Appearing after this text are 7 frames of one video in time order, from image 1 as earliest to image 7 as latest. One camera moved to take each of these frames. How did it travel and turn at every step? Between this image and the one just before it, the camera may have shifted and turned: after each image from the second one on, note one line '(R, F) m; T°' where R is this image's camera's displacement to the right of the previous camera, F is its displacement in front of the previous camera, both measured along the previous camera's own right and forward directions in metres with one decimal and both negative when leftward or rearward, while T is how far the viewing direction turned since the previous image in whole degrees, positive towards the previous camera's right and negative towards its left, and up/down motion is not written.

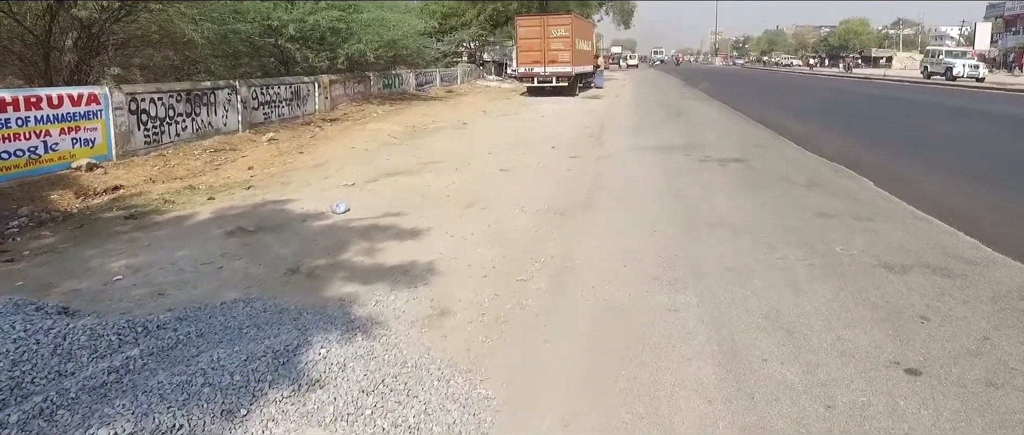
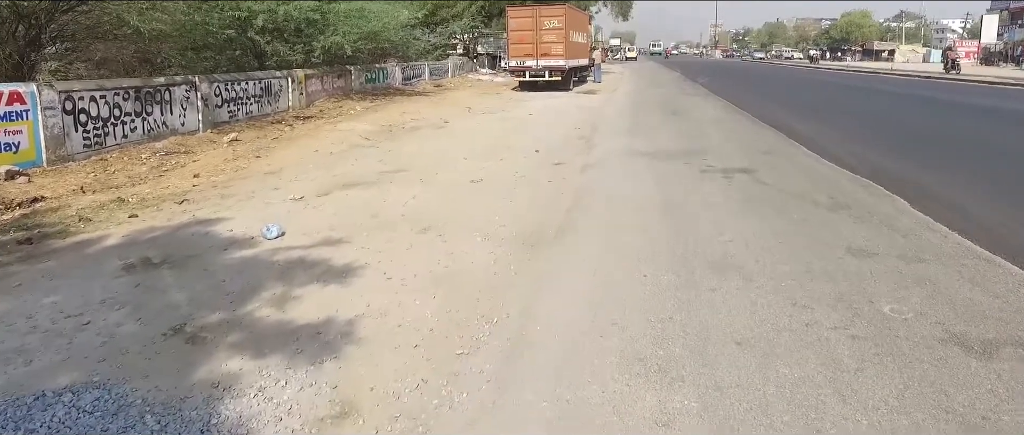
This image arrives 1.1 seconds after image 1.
(+0.2, +1.0) m; 0°
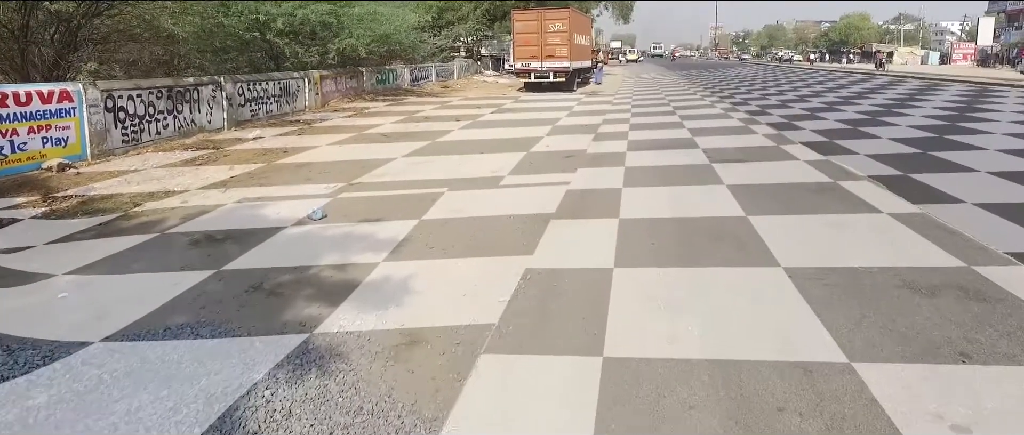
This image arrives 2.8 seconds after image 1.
(+0.3, +1.8) m; 0°
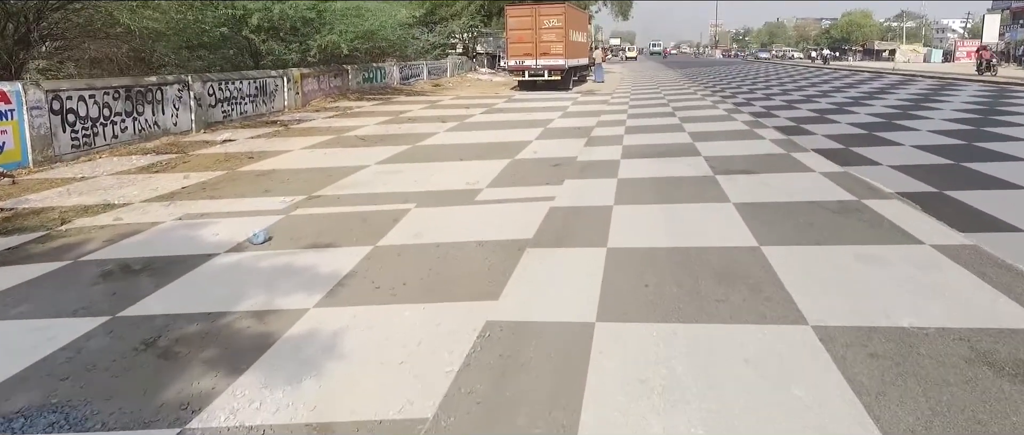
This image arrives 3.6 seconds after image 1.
(+0.2, +0.9) m; 0°
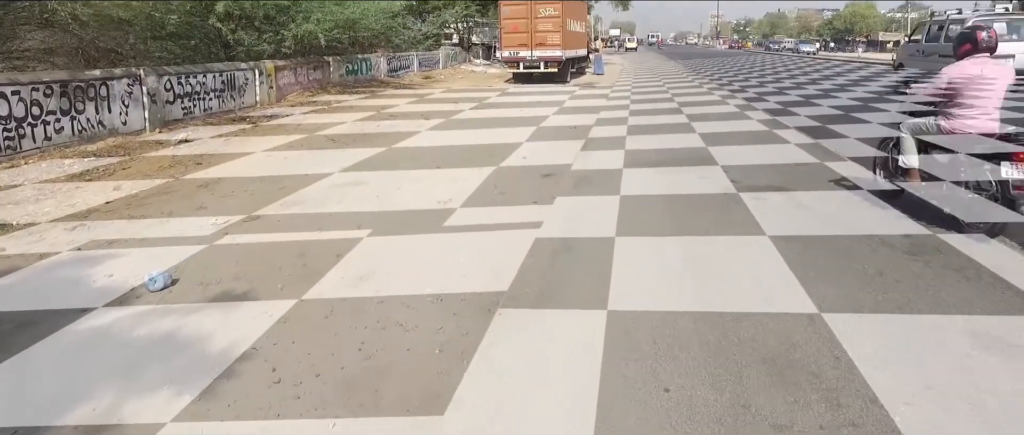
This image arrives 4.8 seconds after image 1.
(+0.2, +1.4) m; 0°
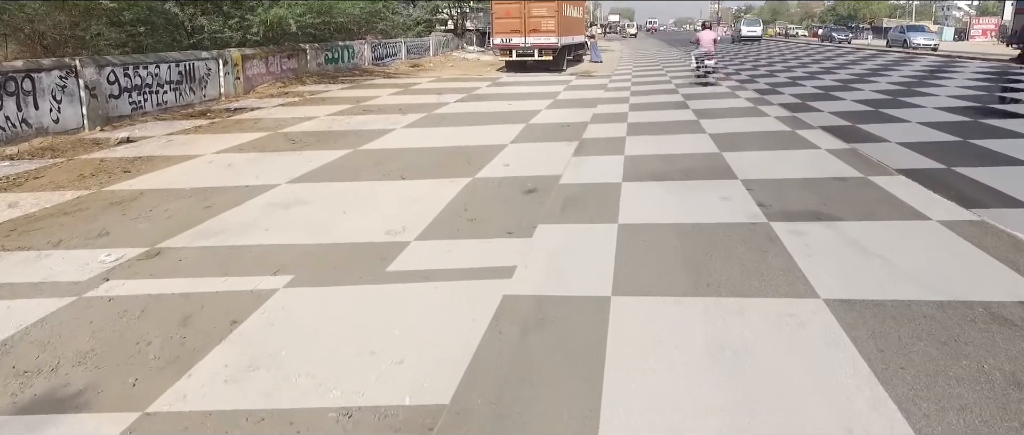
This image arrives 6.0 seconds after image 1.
(+0.2, +1.4) m; 0°
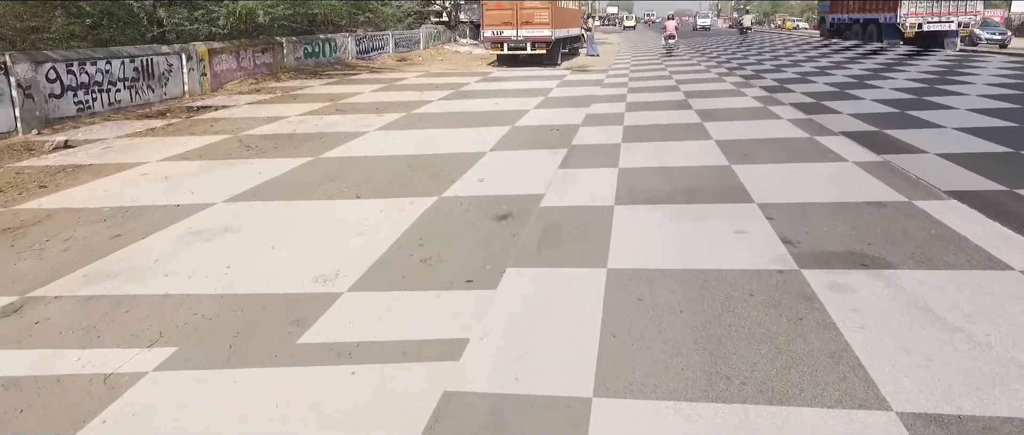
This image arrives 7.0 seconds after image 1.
(+0.2, +1.1) m; 0°
